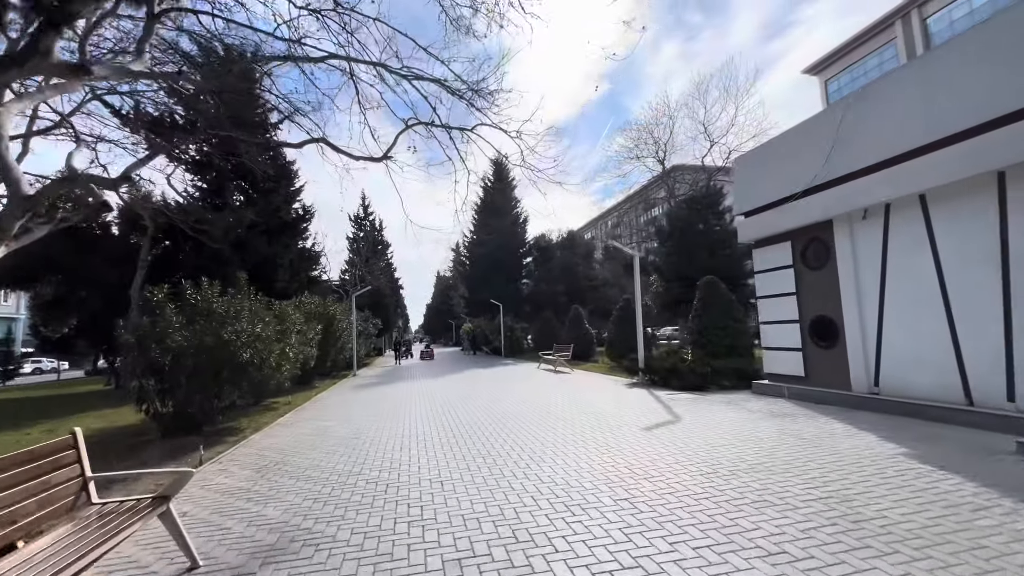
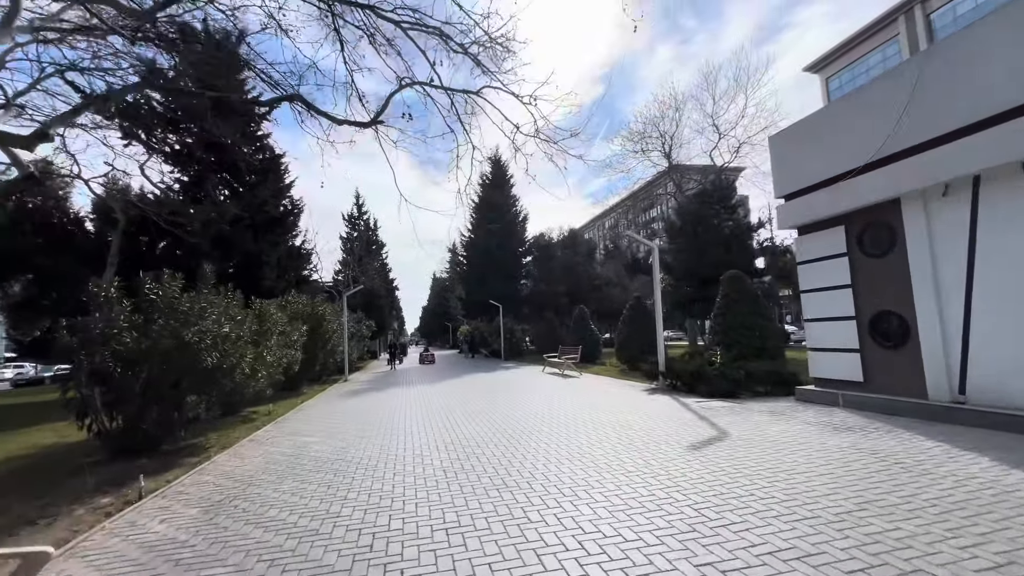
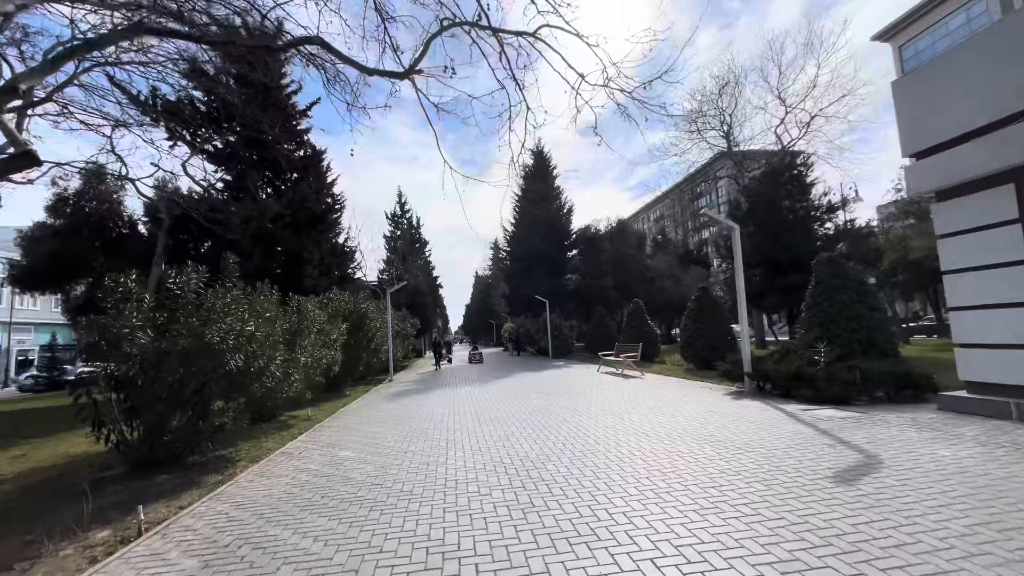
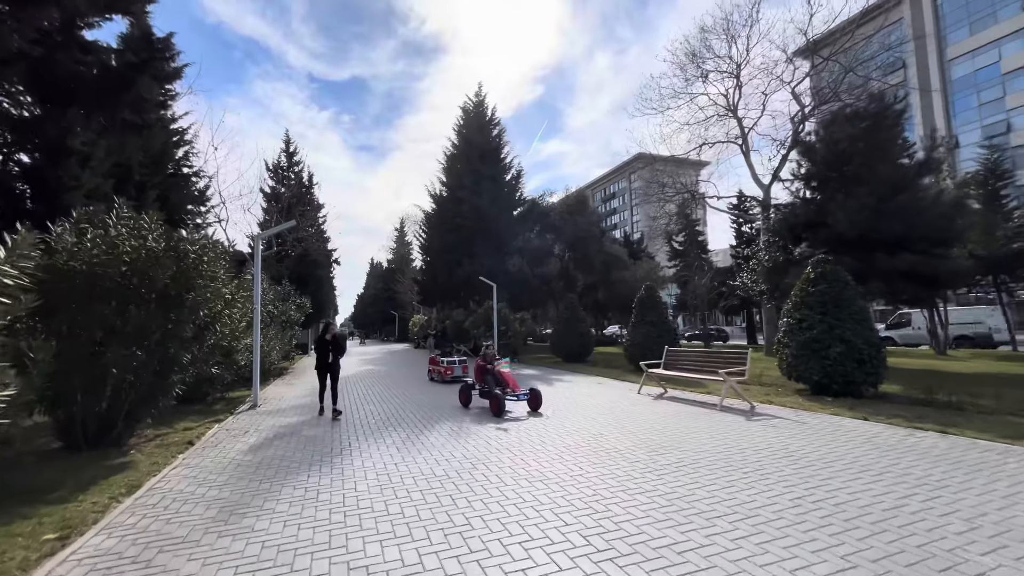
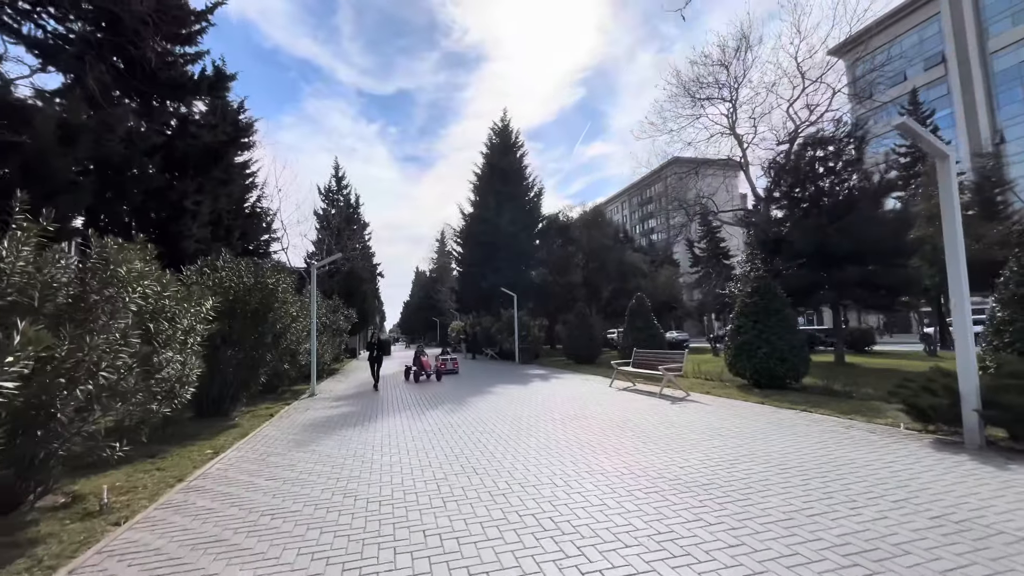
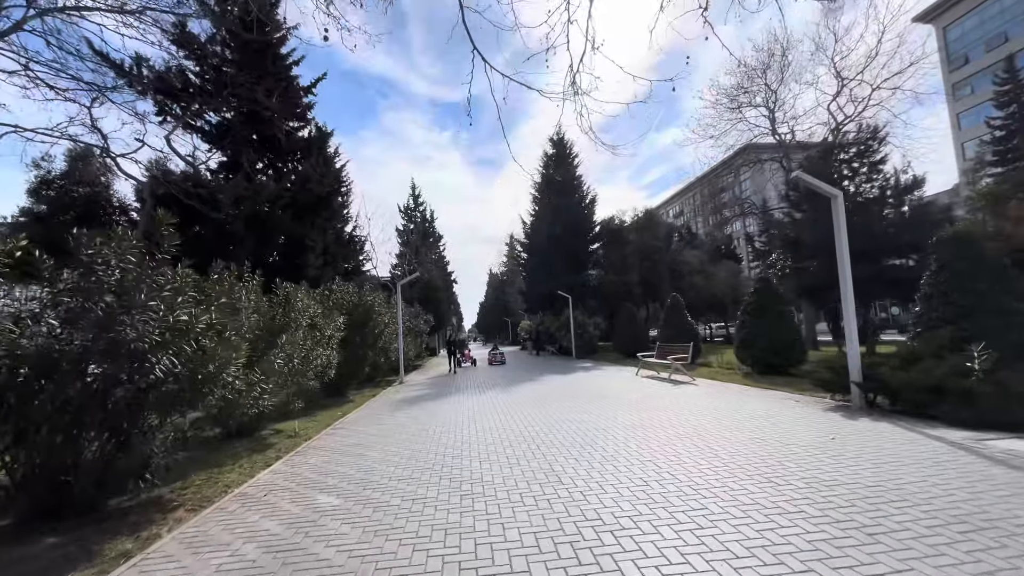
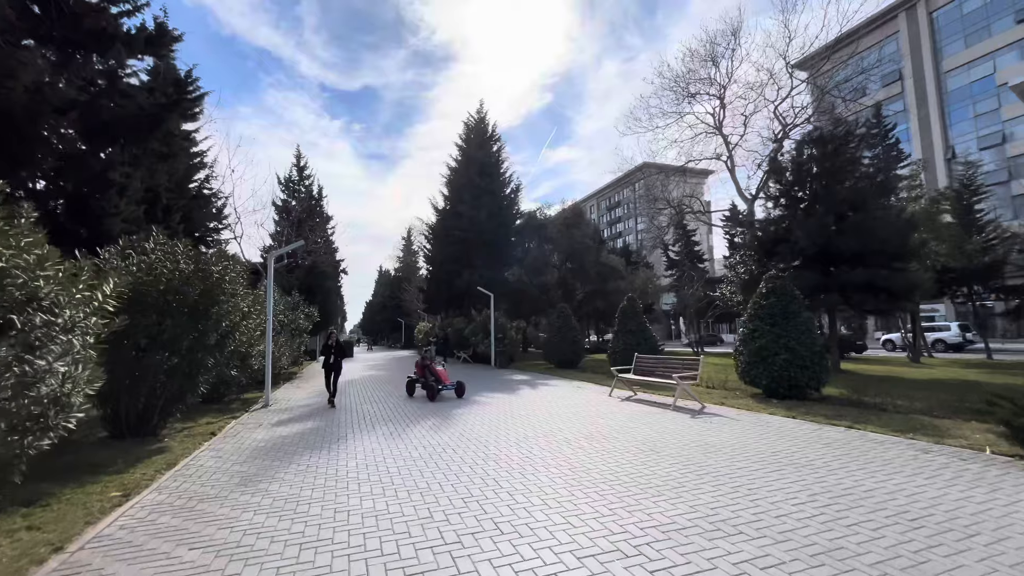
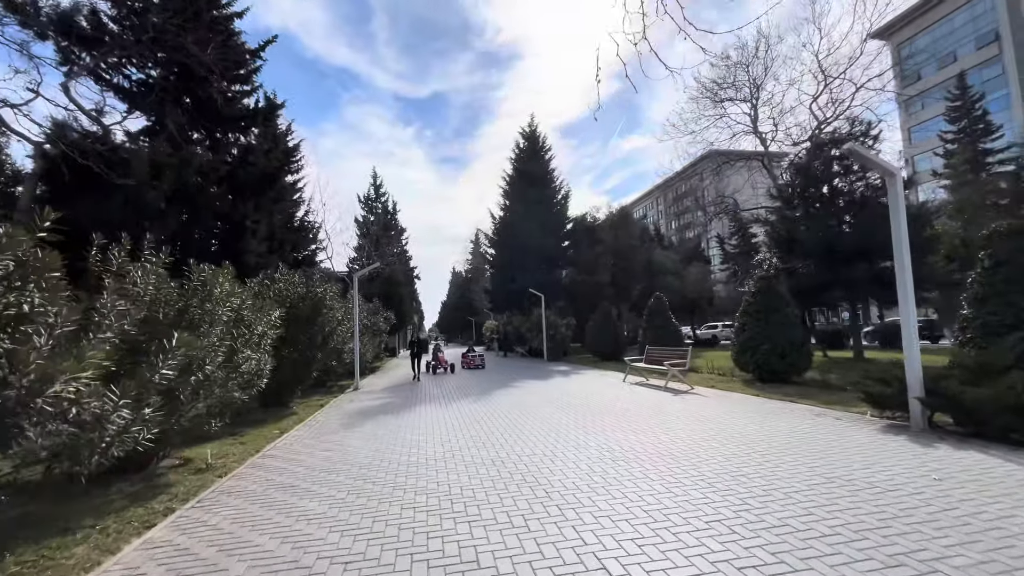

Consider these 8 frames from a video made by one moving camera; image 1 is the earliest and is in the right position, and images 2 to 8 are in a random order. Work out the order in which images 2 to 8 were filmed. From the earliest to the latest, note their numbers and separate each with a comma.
2, 3, 6, 8, 5, 7, 4
